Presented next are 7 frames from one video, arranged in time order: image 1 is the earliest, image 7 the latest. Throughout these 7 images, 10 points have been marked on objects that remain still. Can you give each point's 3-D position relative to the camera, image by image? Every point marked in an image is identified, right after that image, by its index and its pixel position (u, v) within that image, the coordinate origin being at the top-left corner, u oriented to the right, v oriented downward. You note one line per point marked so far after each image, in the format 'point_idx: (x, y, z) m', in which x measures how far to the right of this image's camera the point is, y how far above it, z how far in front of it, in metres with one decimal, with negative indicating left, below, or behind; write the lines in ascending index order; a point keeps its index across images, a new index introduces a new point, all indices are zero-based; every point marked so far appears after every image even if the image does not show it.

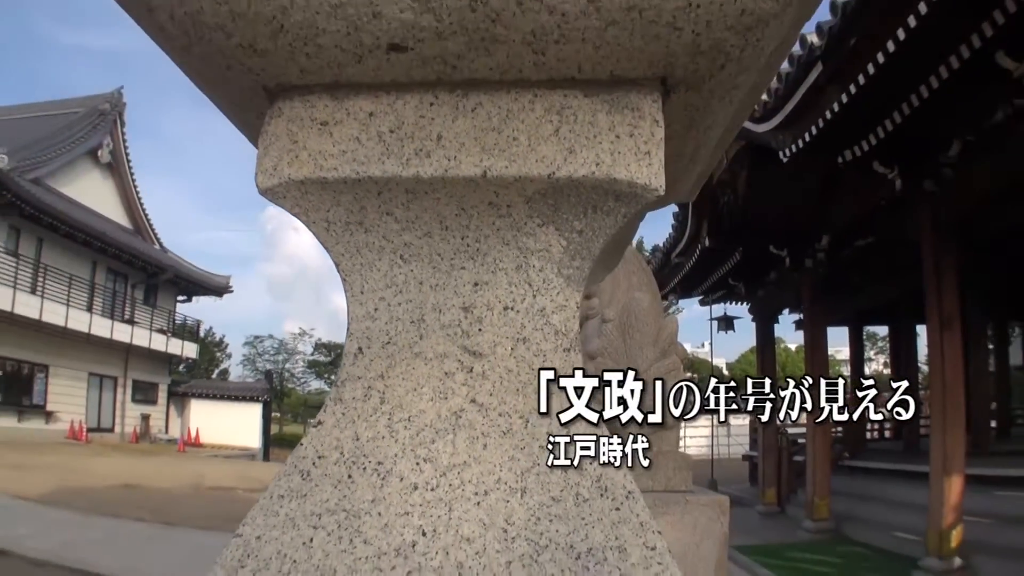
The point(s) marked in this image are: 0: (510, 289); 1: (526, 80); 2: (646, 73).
0: (0.0, 0.0, +0.9) m
1: (0.0, +0.2, +0.9) m
2: (+0.2, +0.2, +0.9) m
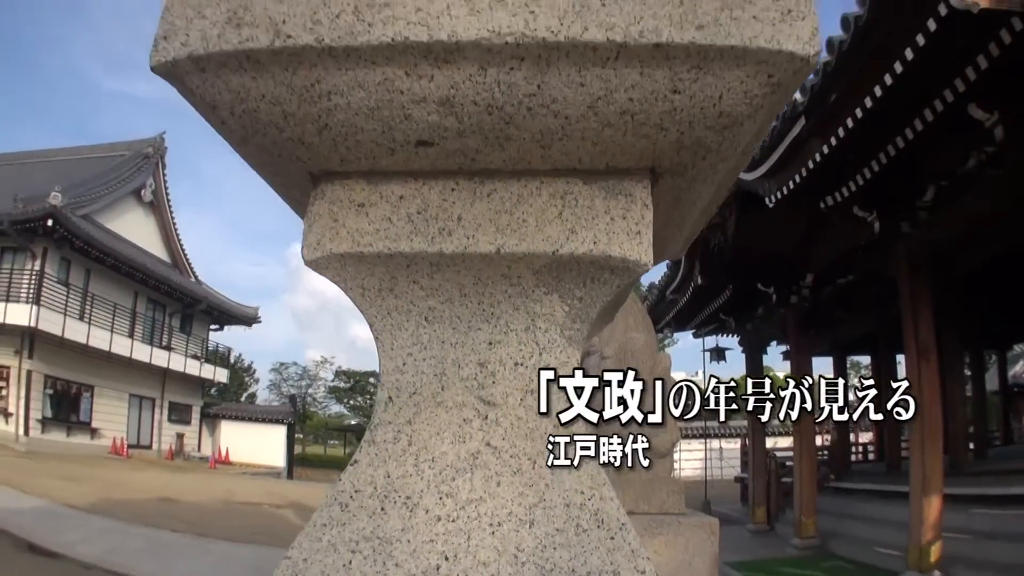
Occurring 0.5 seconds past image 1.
0: (0.0, -0.1, +1.1) m
1: (0.0, +0.2, +1.1) m
2: (+0.2, +0.2, +1.1) m
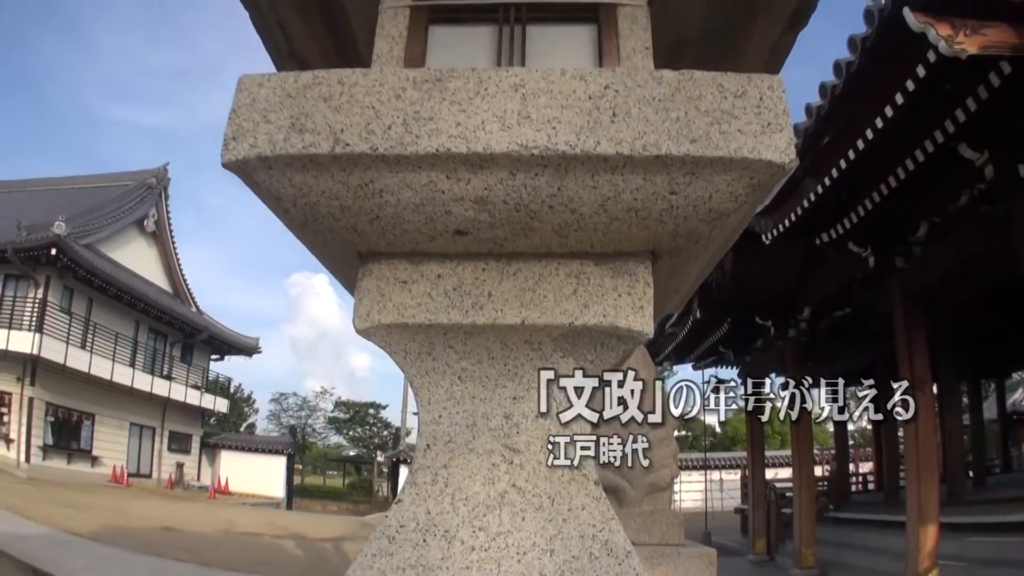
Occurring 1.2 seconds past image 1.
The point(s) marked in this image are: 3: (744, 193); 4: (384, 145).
0: (0.0, -0.2, +1.3) m
1: (+0.1, +0.1, +1.2) m
2: (+0.2, +0.1, +1.2) m
3: (+0.3, +0.1, +1.1) m
4: (-0.2, +0.2, +1.1) m
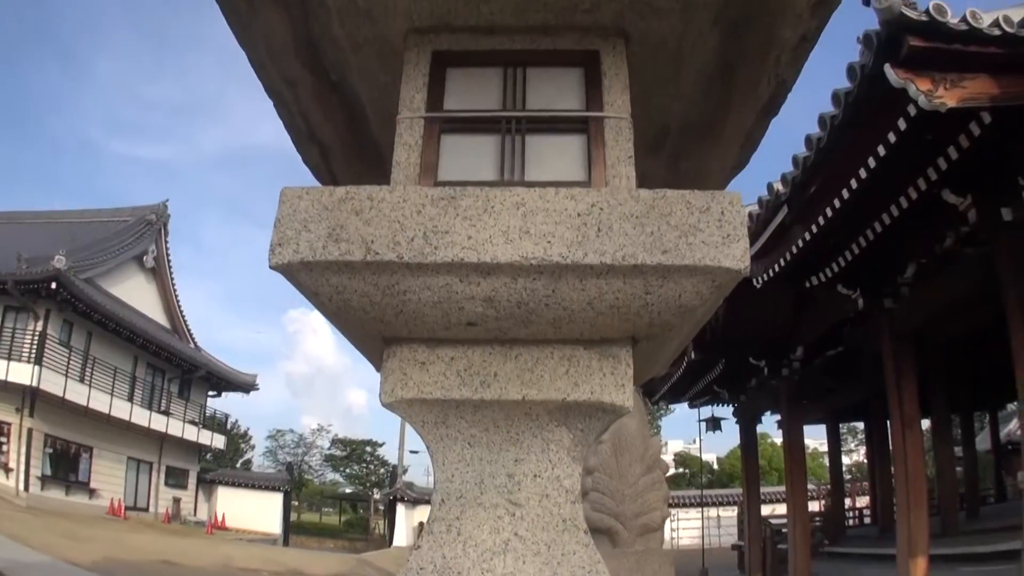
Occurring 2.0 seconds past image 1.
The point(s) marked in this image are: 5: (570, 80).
0: (0.0, -0.3, +1.5) m
1: (+0.1, -0.1, +1.5) m
2: (+0.2, -0.1, +1.5) m
3: (+0.4, 0.0, +1.4) m
4: (-0.2, +0.1, +1.3) m
5: (+0.1, +0.5, +1.8) m
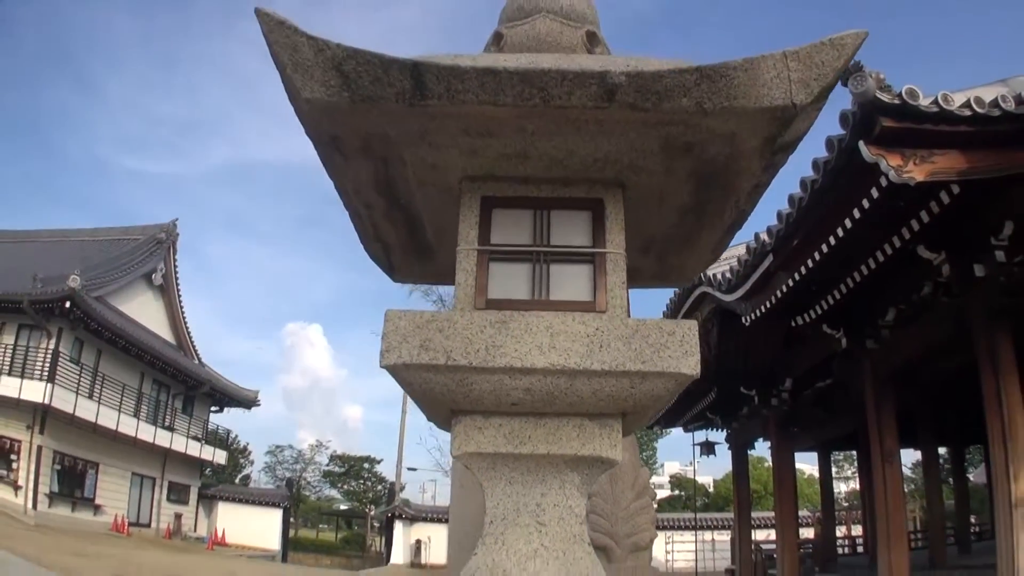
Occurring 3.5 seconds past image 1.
0: (+0.1, -0.6, +2.2) m
1: (+0.2, -0.4, +2.2) m
2: (+0.3, -0.4, +2.2) m
3: (+0.4, -0.3, +2.1) m
4: (-0.1, -0.2, +2.1) m
5: (+0.2, +0.2, +2.5) m
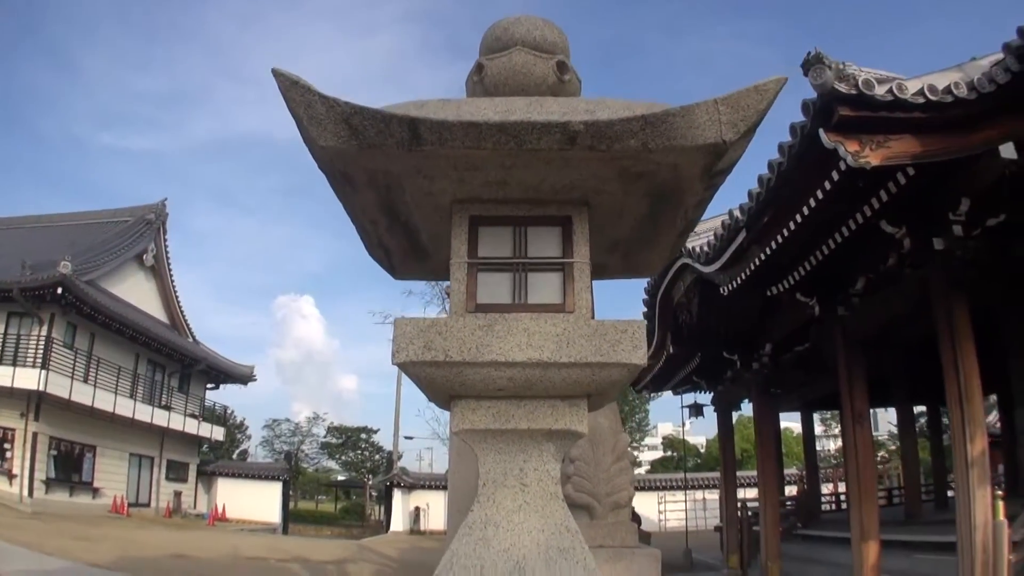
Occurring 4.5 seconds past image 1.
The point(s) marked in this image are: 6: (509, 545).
0: (+0.1, -0.6, +2.7) m
1: (+0.1, -0.4, +2.7) m
2: (+0.2, -0.4, +2.7) m
3: (+0.4, -0.3, +2.6) m
4: (-0.1, -0.2, +2.6) m
5: (+0.2, +0.2, +3.1) m
6: (0.0, -0.9, +2.6) m
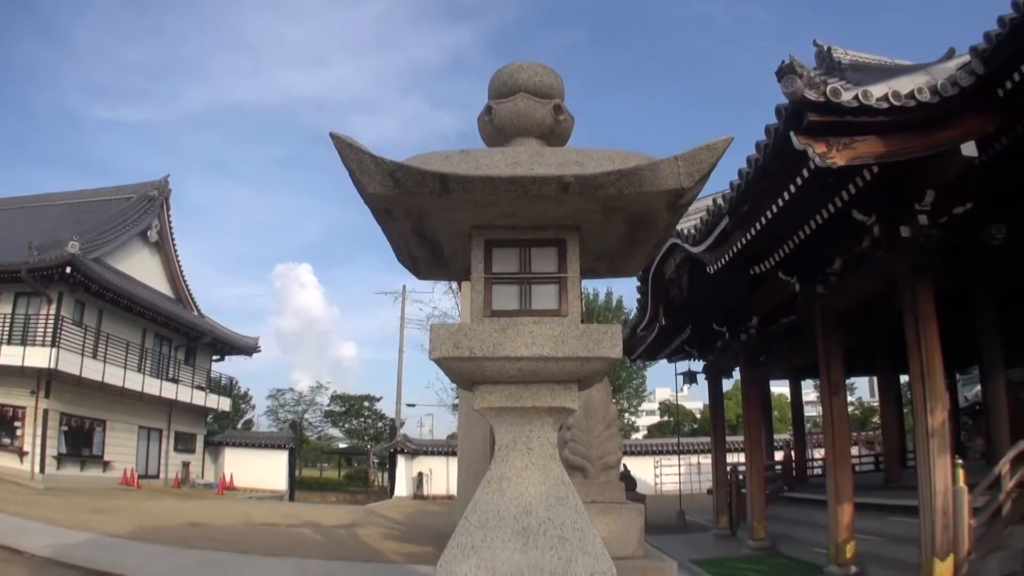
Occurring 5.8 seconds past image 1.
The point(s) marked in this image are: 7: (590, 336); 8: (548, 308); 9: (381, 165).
0: (+0.1, -0.6, +3.6) m
1: (+0.2, -0.4, +3.6) m
2: (+0.3, -0.4, +3.6) m
3: (+0.4, -0.3, +3.5) m
4: (-0.1, -0.3, +3.4) m
5: (+0.2, +0.2, +3.9) m
6: (0.0, -0.9, +3.5) m
7: (+0.3, -0.2, +3.5) m
8: (+0.2, -0.1, +3.8) m
9: (-0.6, +0.6, +3.5) m
